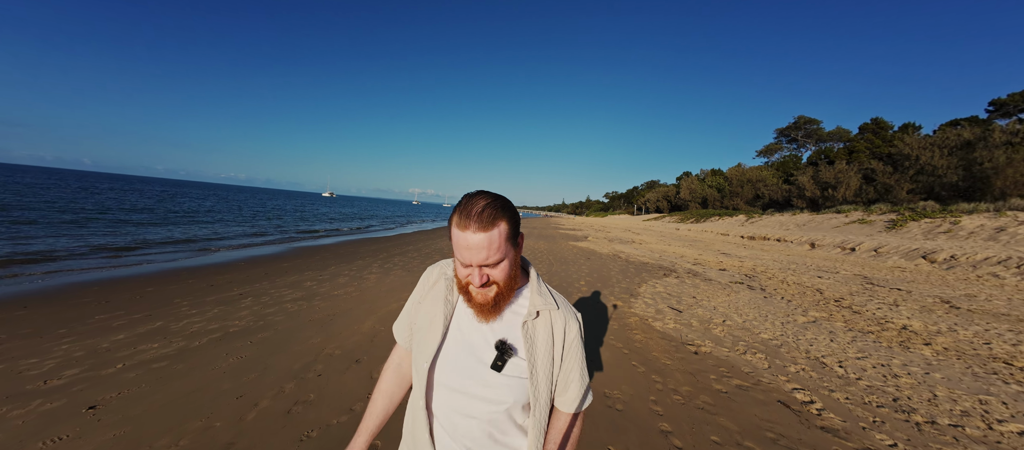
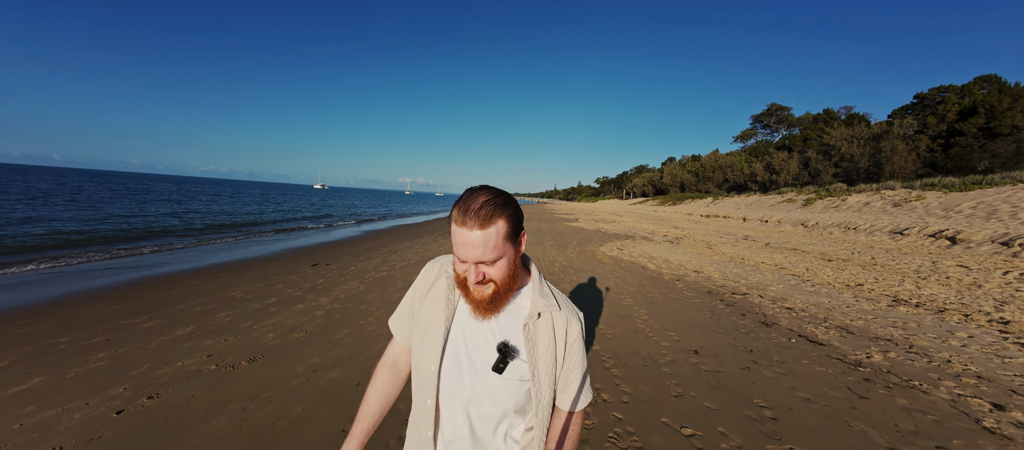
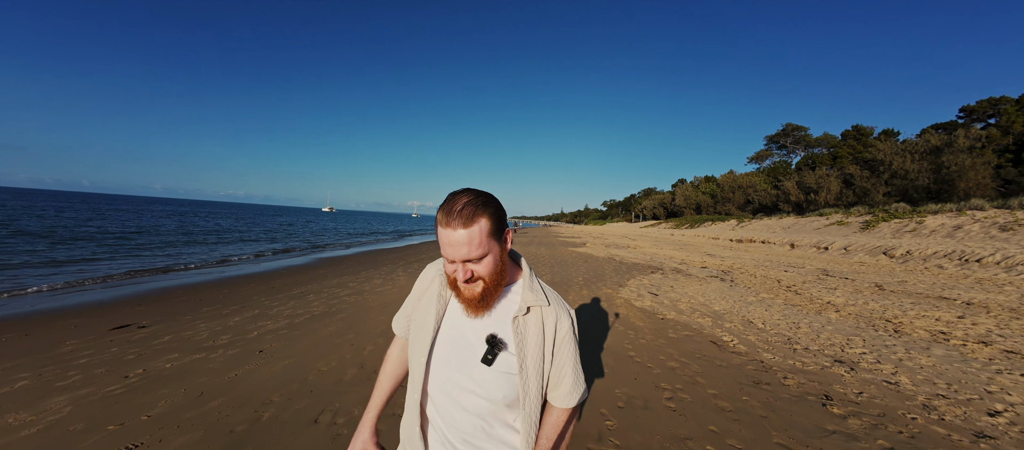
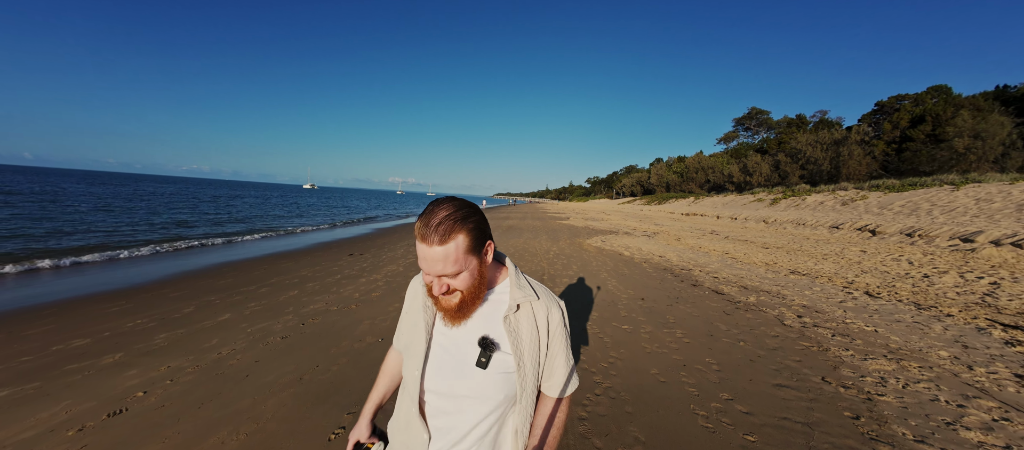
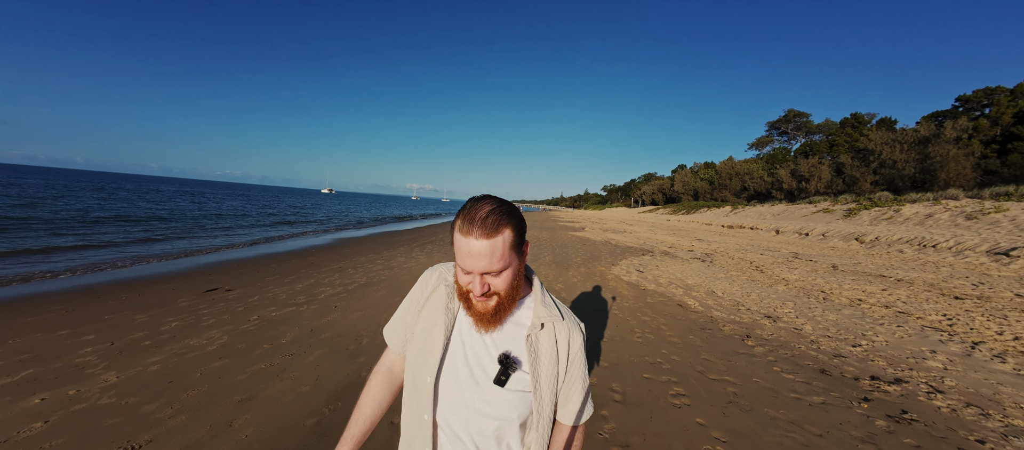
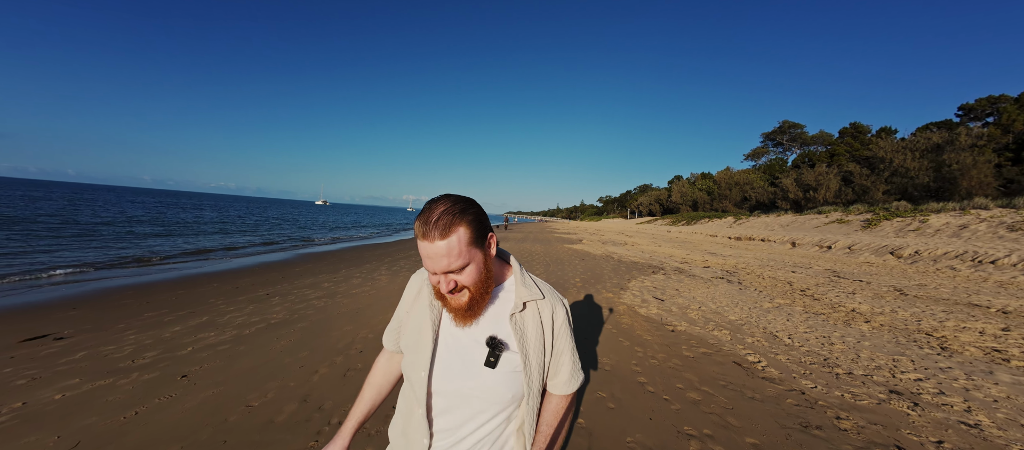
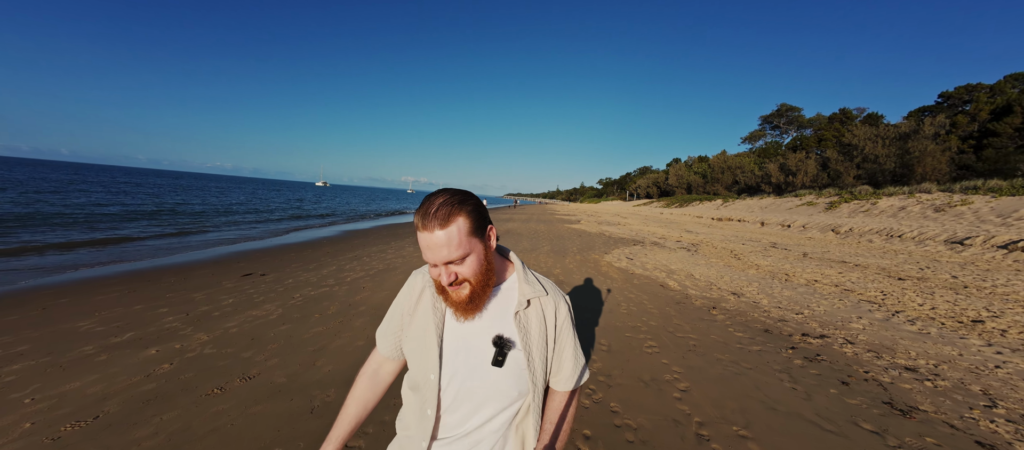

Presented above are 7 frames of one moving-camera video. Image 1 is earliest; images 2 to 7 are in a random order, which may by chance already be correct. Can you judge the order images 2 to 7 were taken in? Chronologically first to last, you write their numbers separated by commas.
6, 3, 5, 7, 2, 4
